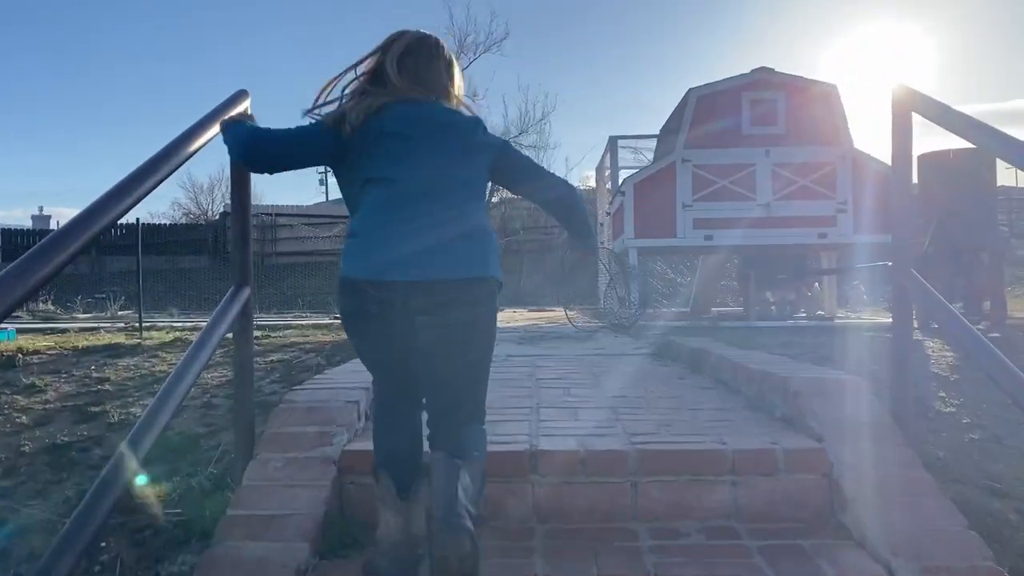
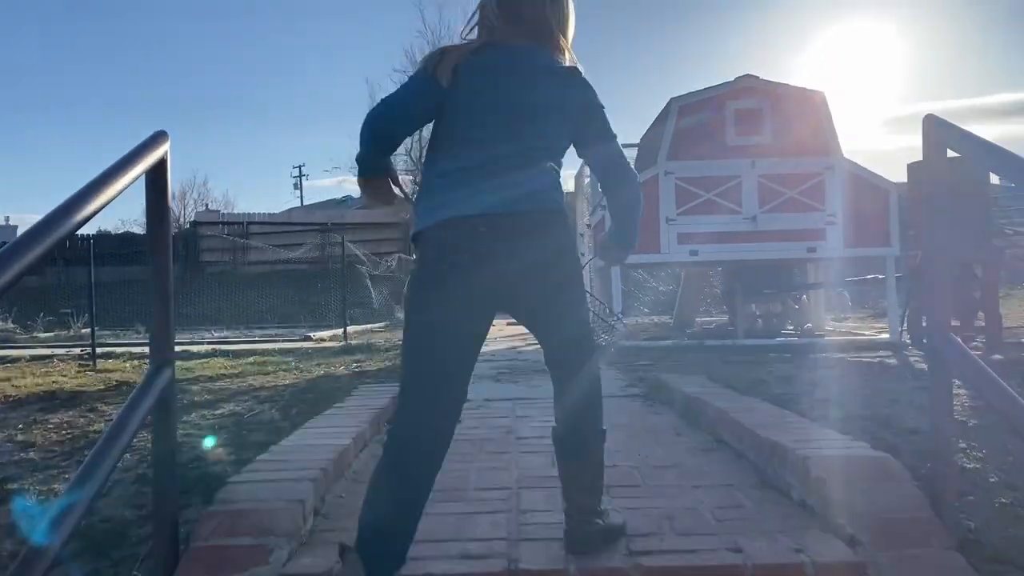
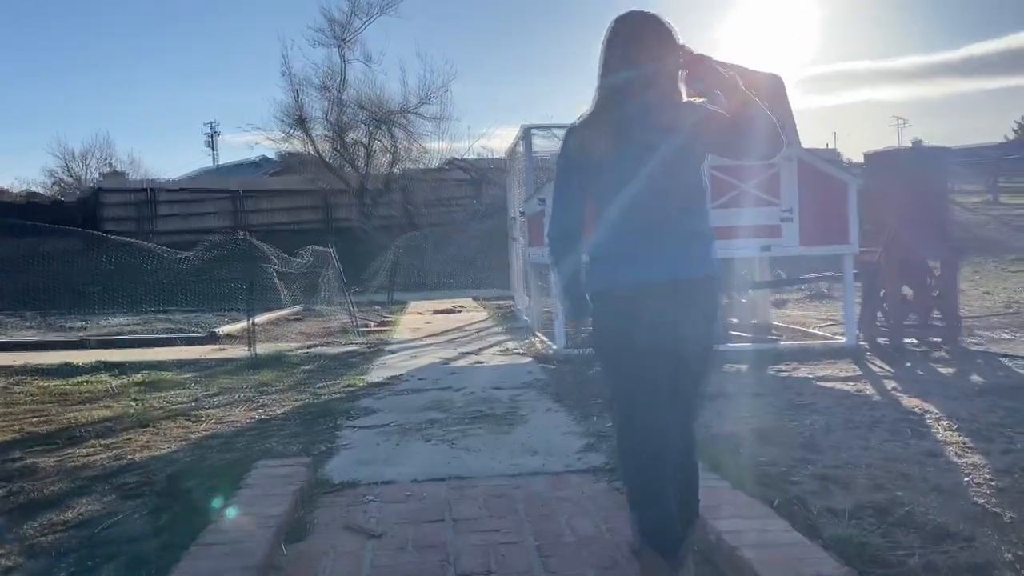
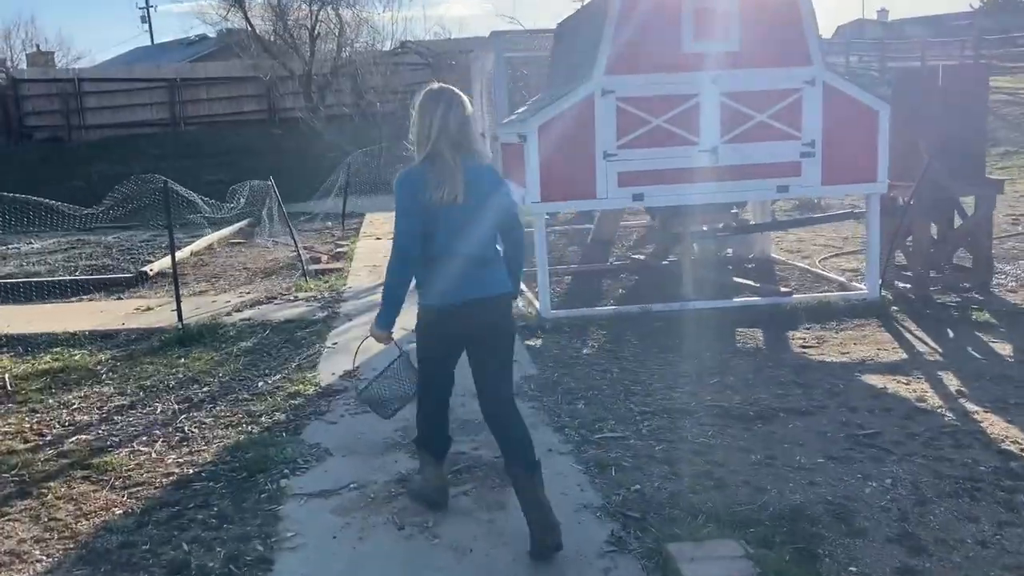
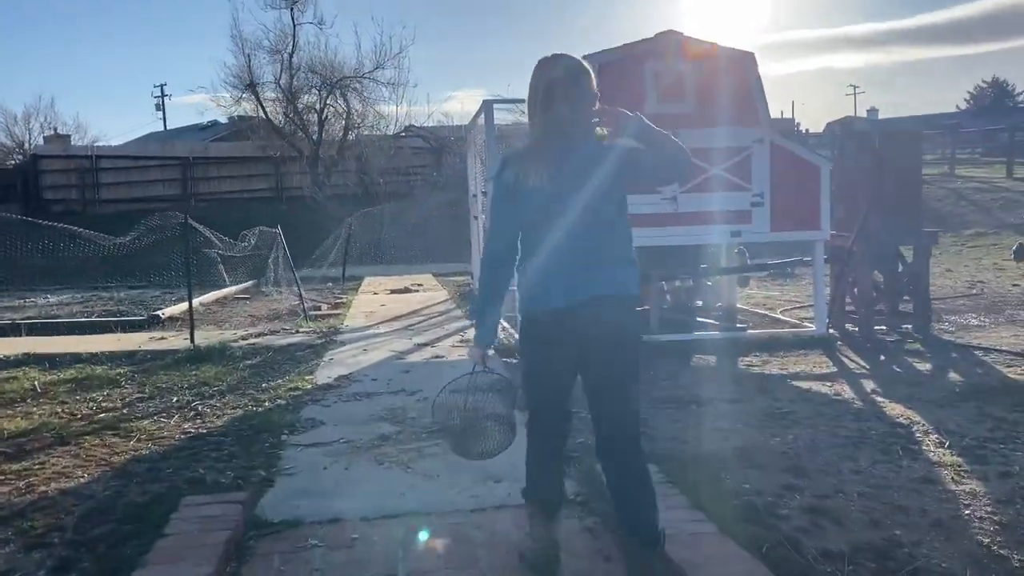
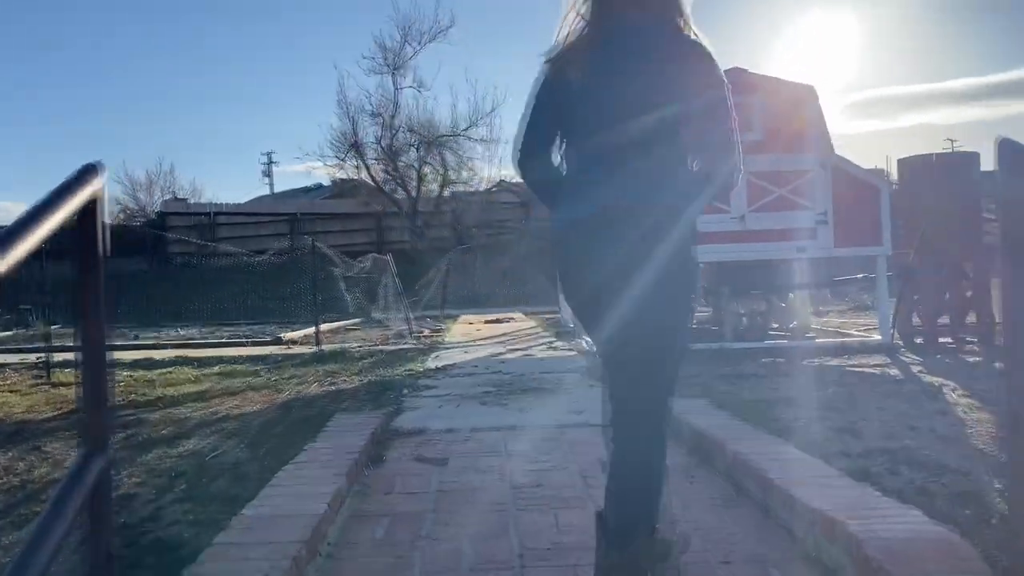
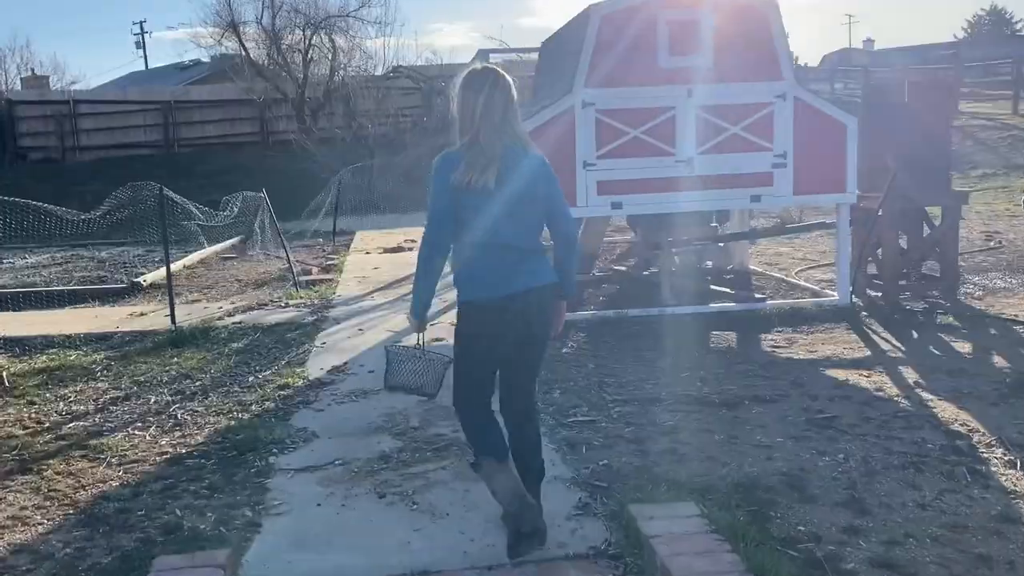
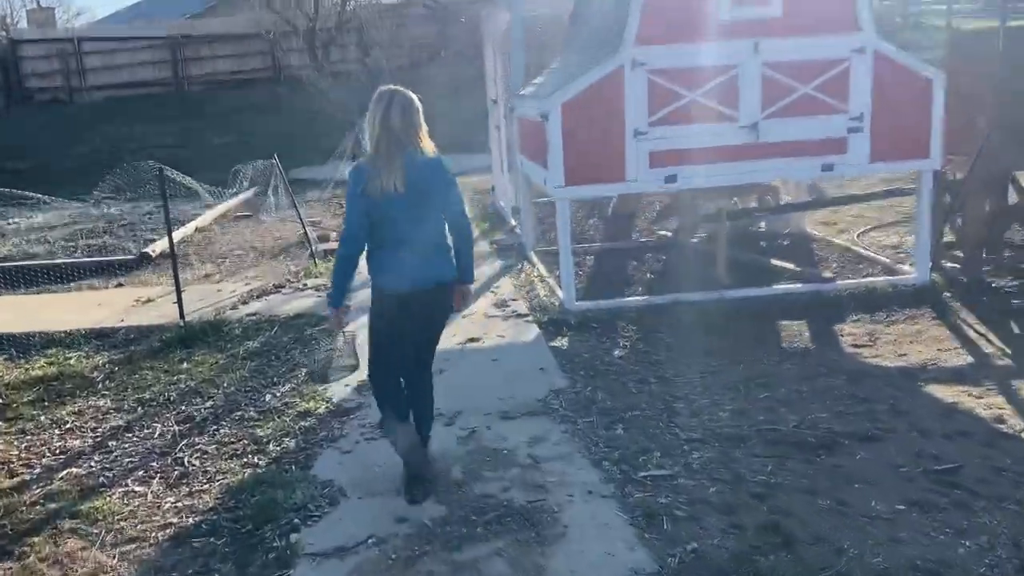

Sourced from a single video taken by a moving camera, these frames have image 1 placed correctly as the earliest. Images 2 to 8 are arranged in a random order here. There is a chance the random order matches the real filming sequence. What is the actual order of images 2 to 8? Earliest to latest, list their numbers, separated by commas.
2, 6, 3, 5, 7, 4, 8
